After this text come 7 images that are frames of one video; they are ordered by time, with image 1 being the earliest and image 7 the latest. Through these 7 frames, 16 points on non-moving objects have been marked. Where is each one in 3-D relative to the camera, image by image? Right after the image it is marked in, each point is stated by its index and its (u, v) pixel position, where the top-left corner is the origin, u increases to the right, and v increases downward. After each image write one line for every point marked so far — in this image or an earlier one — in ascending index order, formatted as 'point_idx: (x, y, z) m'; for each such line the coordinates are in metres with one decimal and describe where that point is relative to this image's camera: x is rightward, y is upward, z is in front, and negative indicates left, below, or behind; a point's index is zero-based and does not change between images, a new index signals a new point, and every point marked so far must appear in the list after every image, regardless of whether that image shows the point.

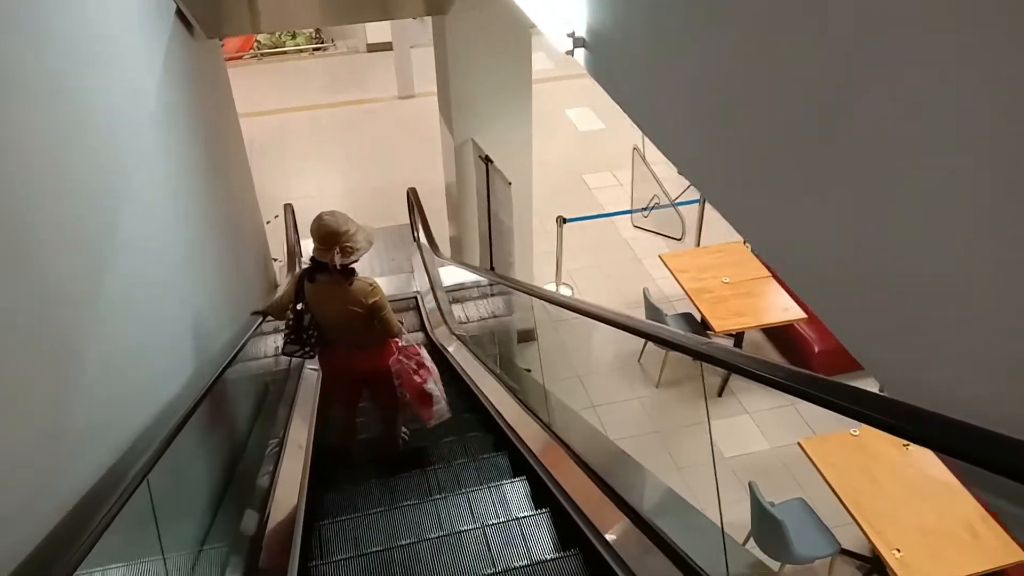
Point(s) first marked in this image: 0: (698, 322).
0: (+1.4, -0.3, +5.7) m
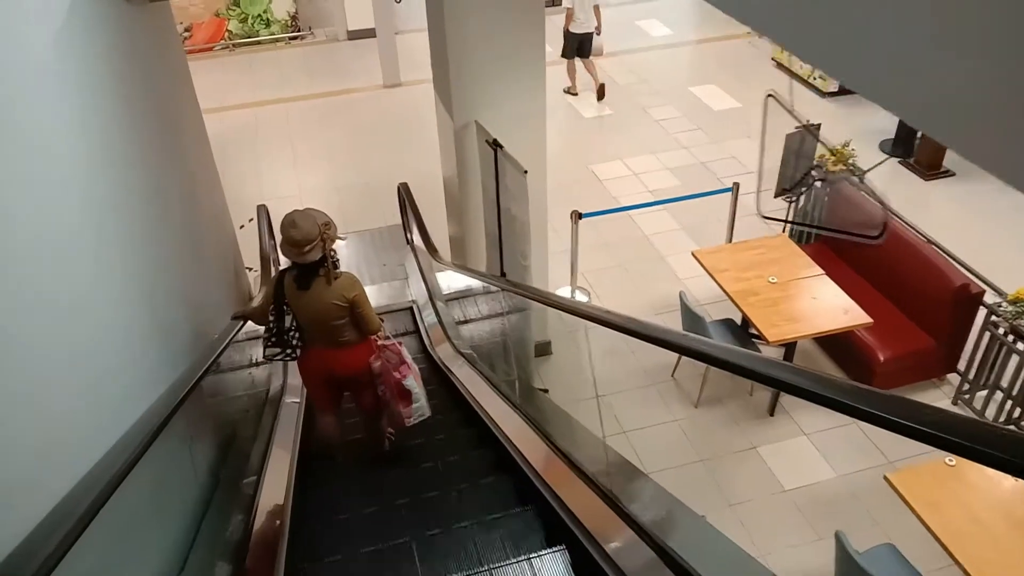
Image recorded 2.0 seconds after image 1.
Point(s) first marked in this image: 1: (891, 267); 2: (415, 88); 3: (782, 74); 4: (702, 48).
0: (+1.4, -0.3, +4.9) m
1: (+2.5, +0.1, +5.2) m
2: (-1.2, +2.4, +9.6) m
3: (+3.2, +2.5, +9.2) m
4: (+2.4, +3.1, +10.1) m
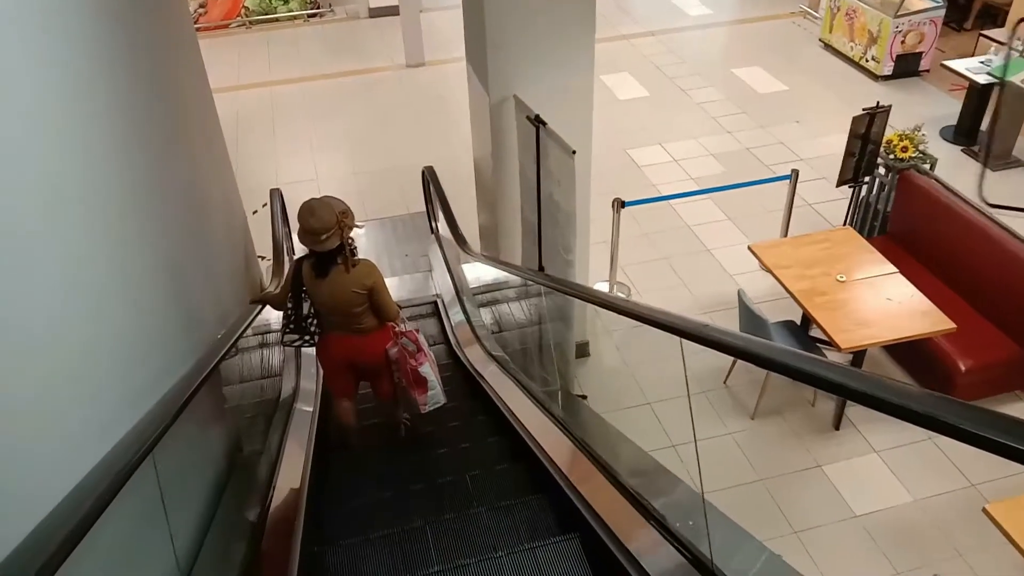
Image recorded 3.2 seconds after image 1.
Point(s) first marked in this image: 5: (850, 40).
0: (+1.6, -0.3, +4.4) m
1: (+2.7, +0.1, +4.7) m
2: (-0.8, +2.5, +9.1) m
3: (+3.5, +2.5, +8.7) m
4: (+2.8, +3.1, +9.5) m
5: (+3.6, +2.6, +8.4) m
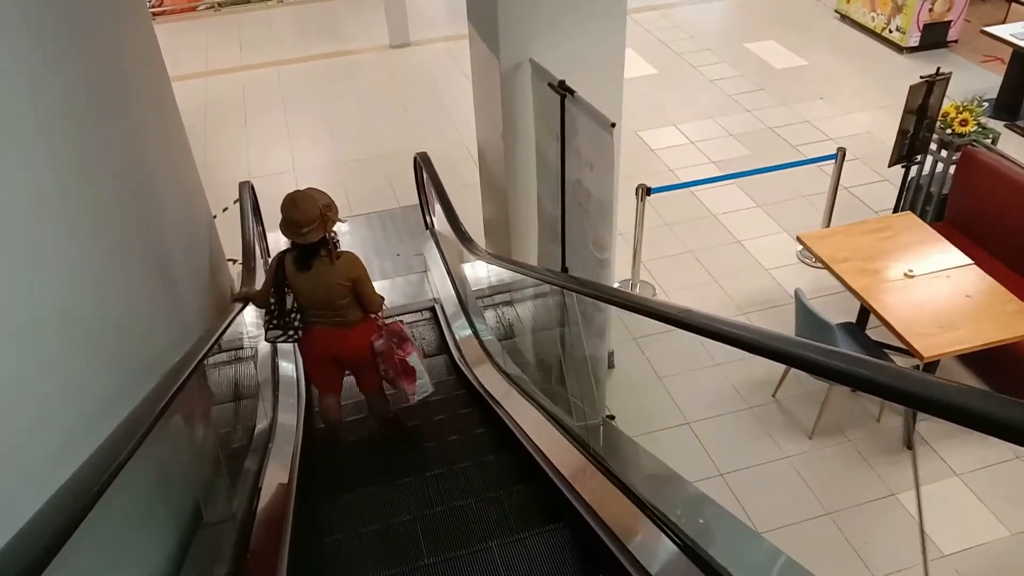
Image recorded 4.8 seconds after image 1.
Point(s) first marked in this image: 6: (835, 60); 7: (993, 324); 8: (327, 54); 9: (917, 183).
0: (+1.7, -0.2, +3.8) m
1: (+2.8, +0.2, +4.0) m
2: (-0.9, +2.5, +8.4) m
3: (+3.4, +2.6, +8.0) m
4: (+2.7, +3.2, +8.9) m
5: (+3.5, +2.7, +7.7) m
6: (+3.0, +2.1, +7.4) m
7: (+2.1, -0.2, +3.5) m
8: (-1.9, +2.5, +8.4) m
9: (+2.5, +0.7, +4.9) m
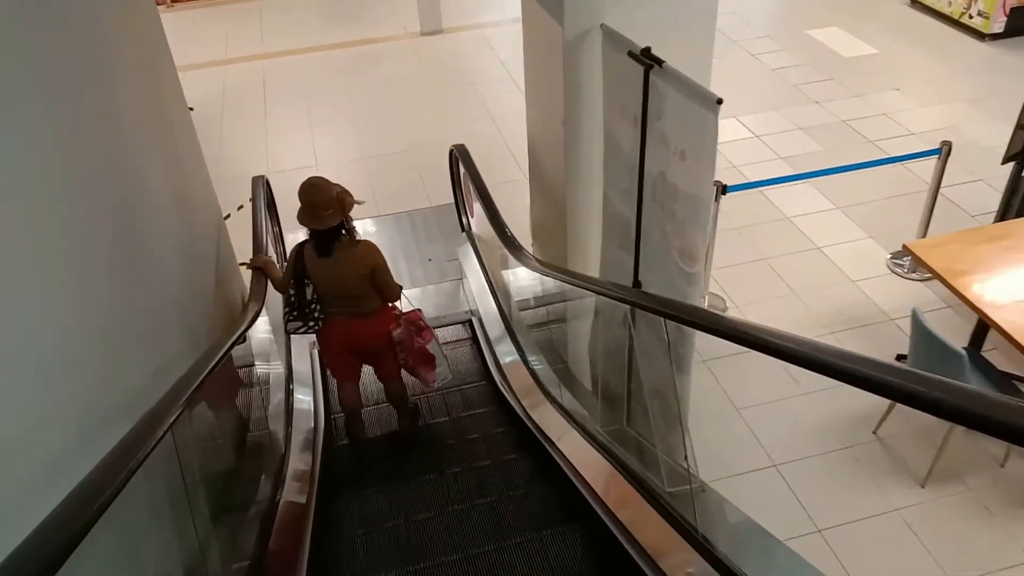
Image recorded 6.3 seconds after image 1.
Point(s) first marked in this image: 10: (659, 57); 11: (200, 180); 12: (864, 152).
0: (+1.9, -0.3, +3.2) m
1: (+3.0, +0.1, +3.4) m
2: (-0.5, +2.5, +7.8) m
3: (+3.8, +2.5, +7.3) m
4: (+3.1, +3.1, +8.2) m
5: (+3.9, +2.6, +7.1) m
6: (+3.4, +2.0, +6.7) m
7: (+2.3, -0.2, +2.9) m
8: (-1.6, +2.4, +7.8) m
9: (+2.7, +0.6, +4.2) m
10: (+0.4, +0.7, +2.3) m
11: (-1.5, +0.5, +3.7) m
12: (+2.3, +0.9, +5.2) m
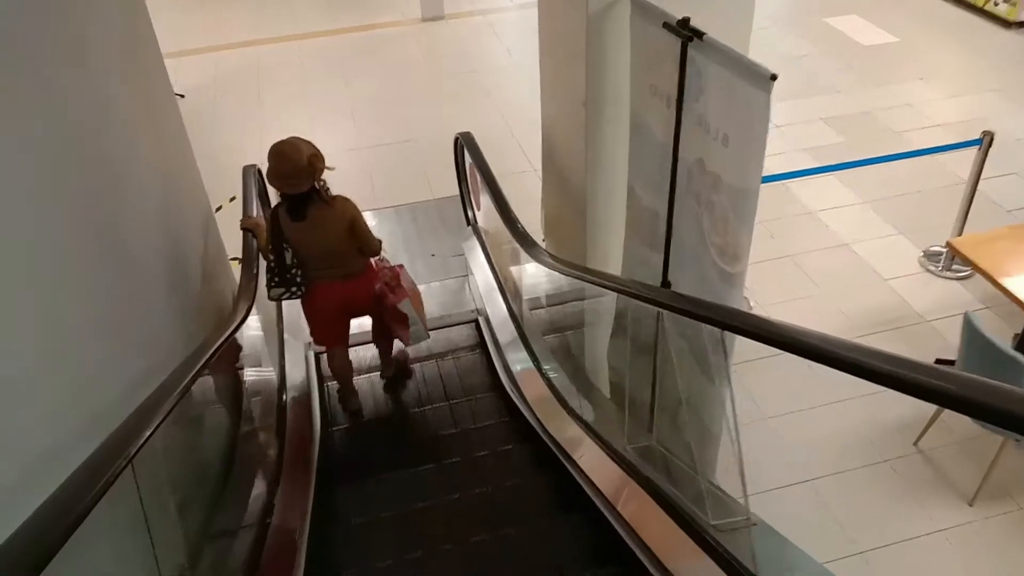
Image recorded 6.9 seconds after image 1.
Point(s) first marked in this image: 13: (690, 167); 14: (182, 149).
0: (+2.0, -0.3, +2.9) m
1: (+3.0, +0.1, +3.1) m
2: (-0.5, +2.5, +7.5) m
3: (+3.8, +2.5, +7.1) m
4: (+3.1, +3.1, +7.9) m
5: (+3.9, +2.6, +6.8) m
6: (+3.4, +2.1, +6.5) m
7: (+2.4, -0.2, +2.6) m
8: (-1.5, +2.5, +7.5) m
9: (+2.8, +0.6, +3.9) m
10: (+0.5, +0.7, +2.0) m
11: (-1.4, +0.5, +3.5) m
12: (+2.4, +0.9, +5.0) m
13: (+0.5, +0.3, +2.2) m
14: (-1.4, +0.6, +3.5) m
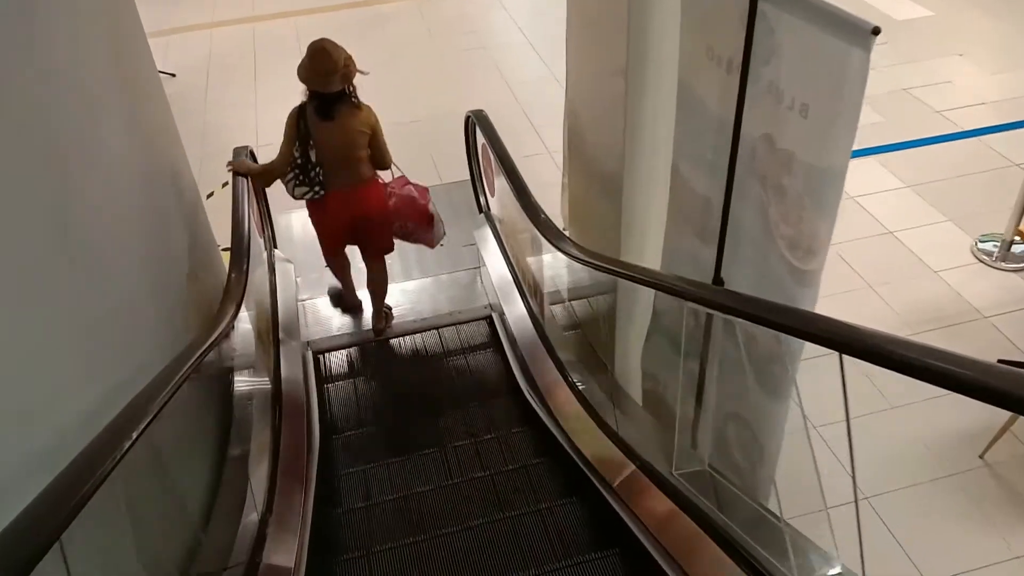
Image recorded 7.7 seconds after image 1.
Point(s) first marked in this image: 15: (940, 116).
0: (+2.0, -0.3, +2.6) m
1: (+3.1, +0.1, +2.8) m
2: (-0.4, +2.6, +7.2) m
3: (+3.9, +2.6, +6.7) m
4: (+3.2, +3.3, +7.5) m
5: (+4.0, +2.7, +6.4) m
6: (+3.5, +2.1, +6.1) m
7: (+2.5, -0.2, +2.3) m
8: (-1.4, +2.6, +7.2) m
9: (+2.9, +0.6, +3.6) m
10: (+0.5, +0.7, +1.7) m
11: (-1.3, +0.5, +3.1) m
12: (+2.4, +1.0, +4.6) m
13: (+0.6, +0.3, +1.9) m
14: (-1.4, +0.6, +3.1) m
15: (+2.5, +1.0, +4.7) m
